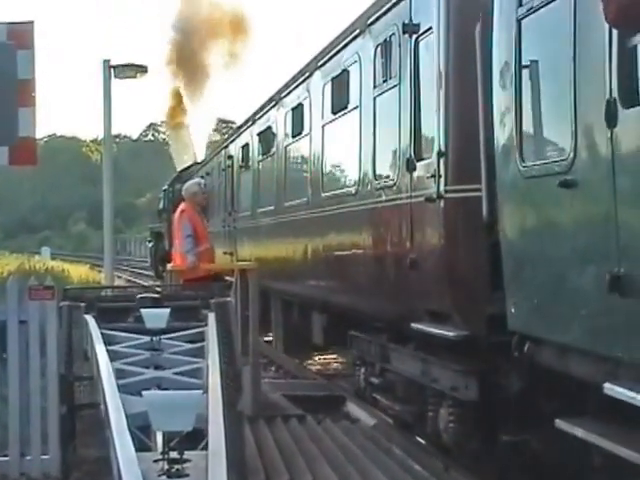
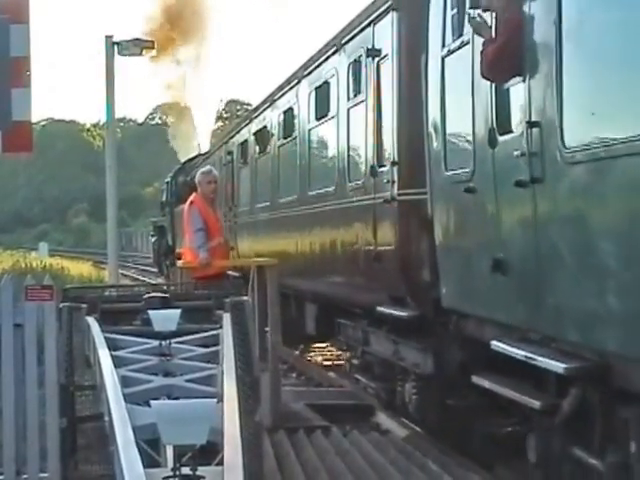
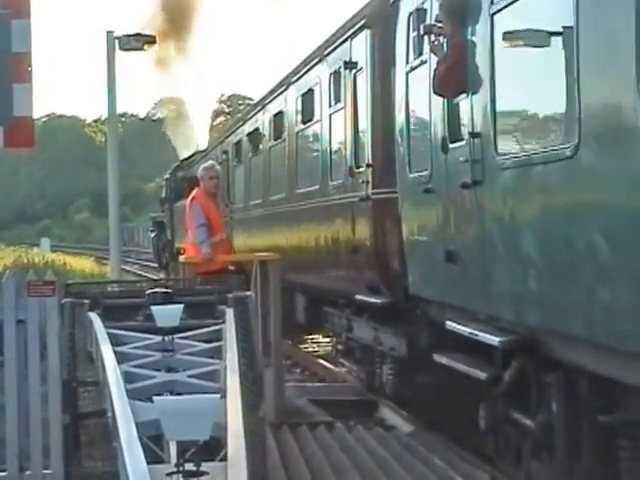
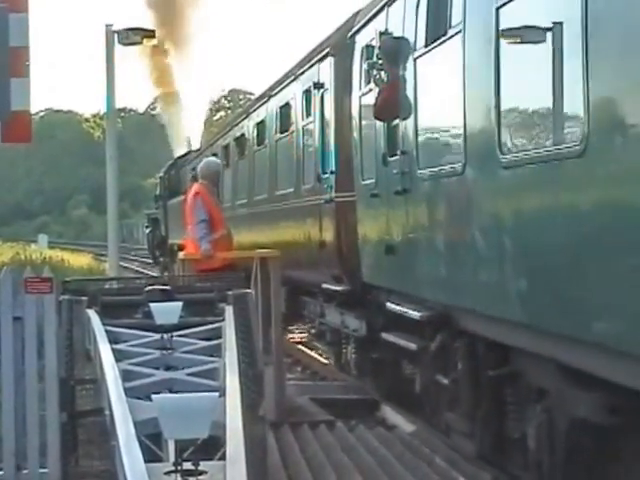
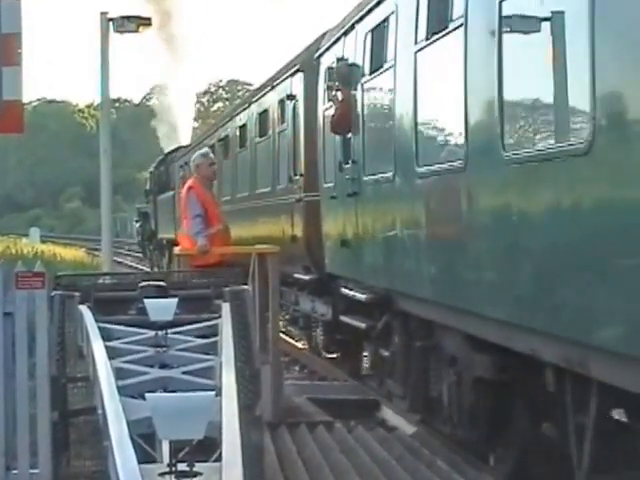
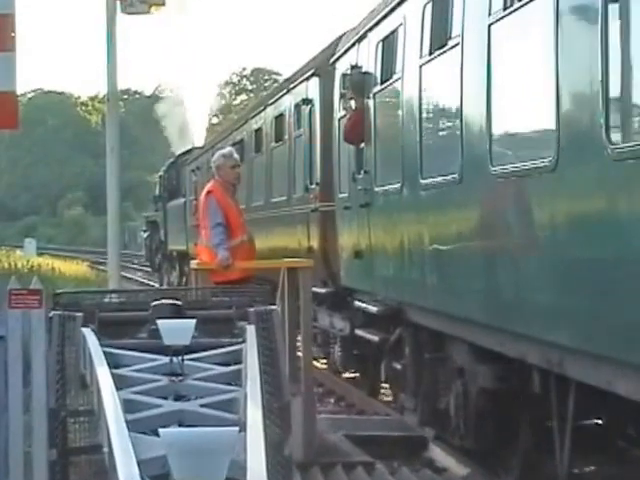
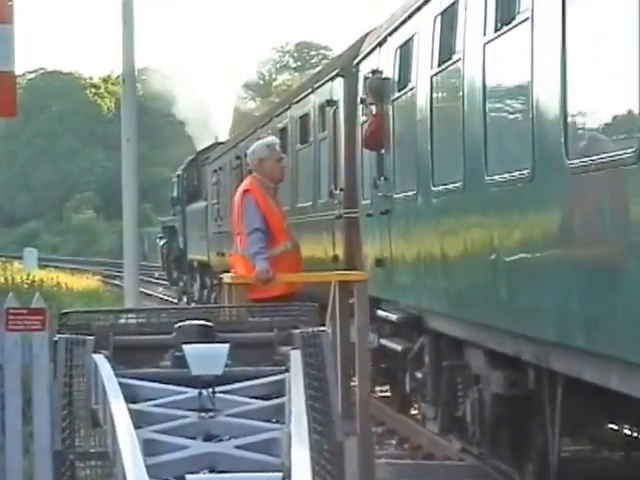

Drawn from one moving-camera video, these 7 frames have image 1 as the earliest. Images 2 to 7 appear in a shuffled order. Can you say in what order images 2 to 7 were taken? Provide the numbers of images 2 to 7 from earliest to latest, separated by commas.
2, 3, 4, 5, 6, 7
